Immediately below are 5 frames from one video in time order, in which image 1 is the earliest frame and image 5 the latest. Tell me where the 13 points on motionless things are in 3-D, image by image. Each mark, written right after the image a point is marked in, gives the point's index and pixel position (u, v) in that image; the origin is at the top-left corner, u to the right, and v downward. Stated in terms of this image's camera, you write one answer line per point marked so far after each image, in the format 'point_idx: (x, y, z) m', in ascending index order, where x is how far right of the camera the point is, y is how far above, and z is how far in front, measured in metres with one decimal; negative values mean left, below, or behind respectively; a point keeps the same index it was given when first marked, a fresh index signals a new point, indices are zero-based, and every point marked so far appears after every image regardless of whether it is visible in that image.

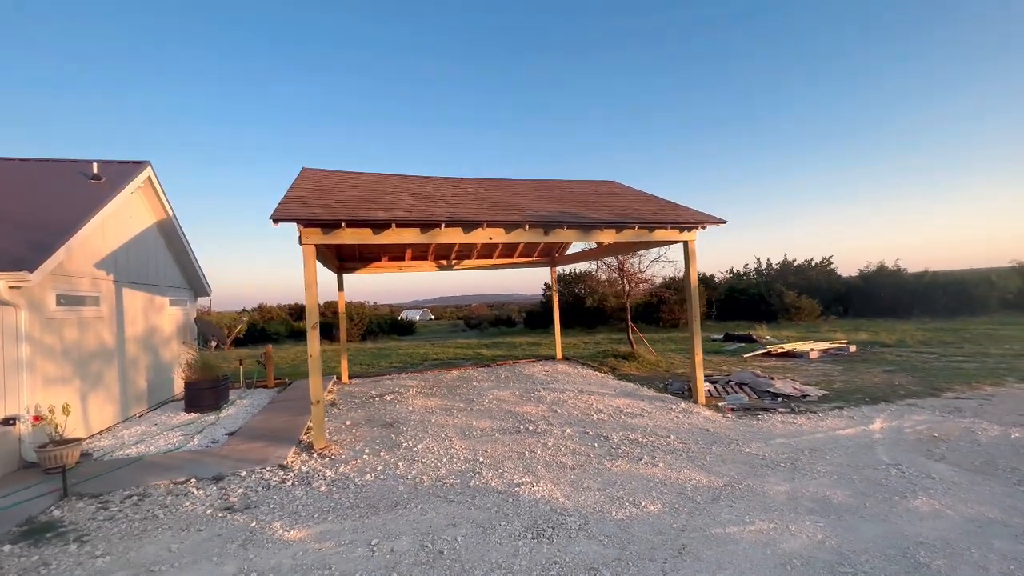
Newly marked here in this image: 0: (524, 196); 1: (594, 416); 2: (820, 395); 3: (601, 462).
0: (+0.2, +1.4, +7.0) m
1: (+1.1, -1.8, +6.2) m
2: (+5.1, -1.7, +7.4) m
3: (+0.9, -1.8, +4.6) m
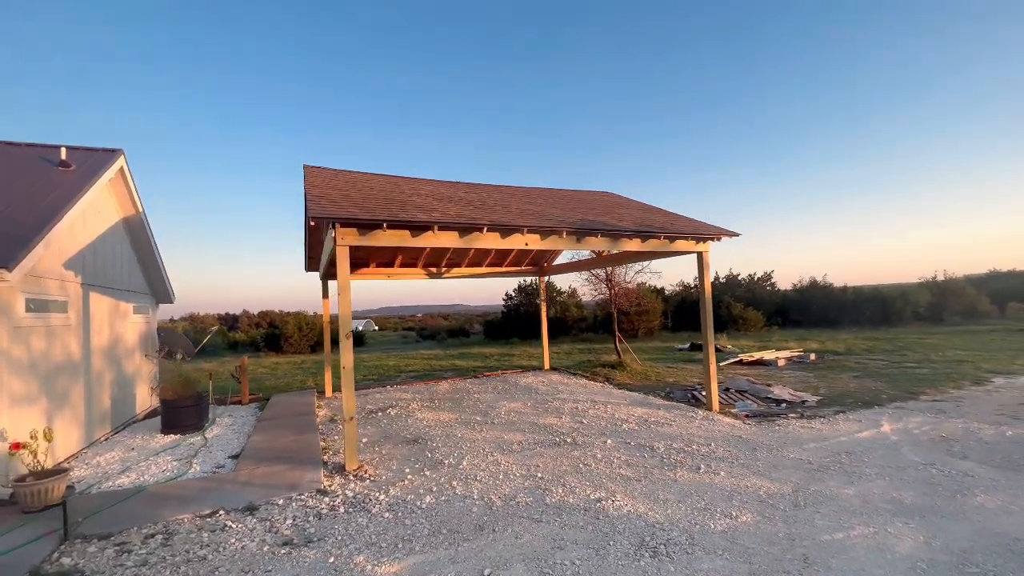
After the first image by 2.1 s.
0: (+0.5, +1.3, +6.9) m
1: (+1.5, -1.9, +6.1) m
2: (+5.3, -1.9, +7.8) m
3: (+1.5, -1.8, +4.5) m
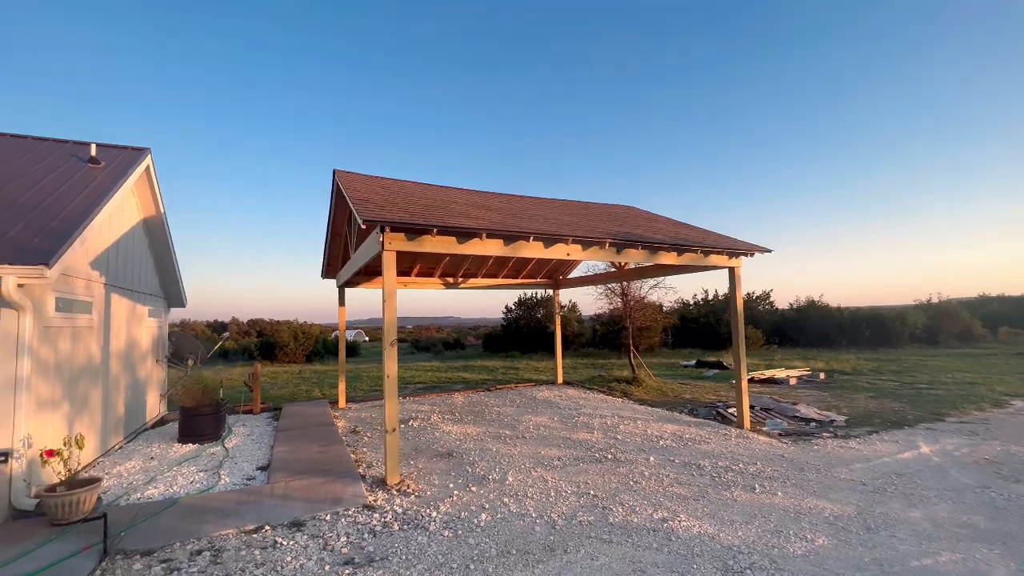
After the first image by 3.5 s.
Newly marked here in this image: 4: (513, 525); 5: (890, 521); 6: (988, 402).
0: (+1.0, +1.1, +6.8) m
1: (+2.0, -2.1, +6.0) m
2: (+5.7, -2.3, +7.7) m
3: (+2.0, -2.0, +4.4) m
4: (0.0, -1.9, +3.6) m
5: (+3.2, -2.0, +3.8) m
6: (+9.9, -2.4, +9.3) m
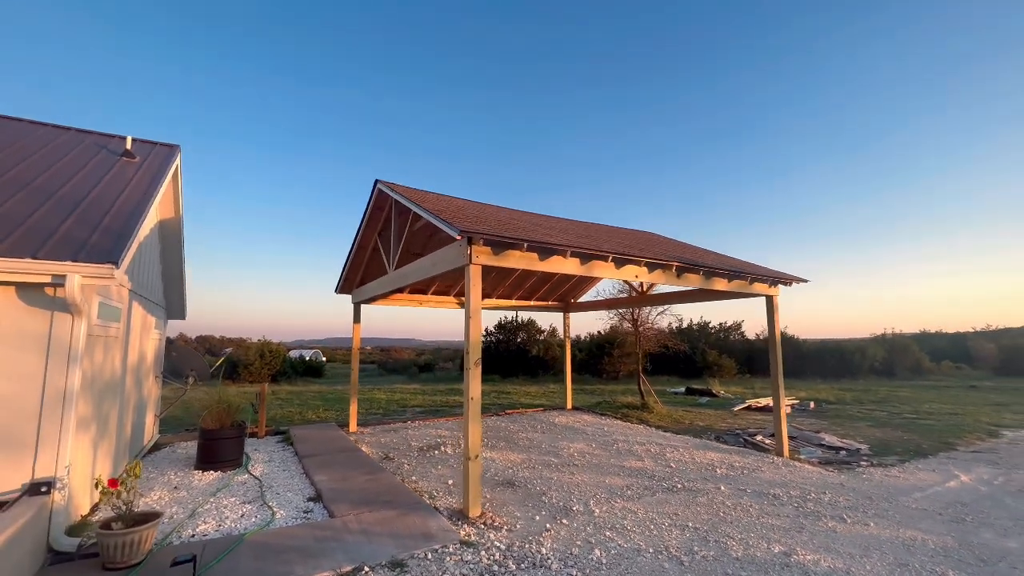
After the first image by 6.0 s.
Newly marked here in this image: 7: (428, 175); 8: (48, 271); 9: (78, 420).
0: (+1.7, +0.8, +6.8) m
1: (+2.7, -2.4, +5.9) m
2: (+6.2, -2.8, +7.9) m
3: (+2.9, -2.2, +4.3) m
4: (+0.9, -2.0, +3.3) m
5: (+4.1, -2.2, +3.8) m
6: (+10.2, -3.2, +9.8) m
7: (-2.1, +3.1, +12.6) m
8: (-3.2, +0.1, +3.1) m
9: (-3.6, -1.1, +3.7) m
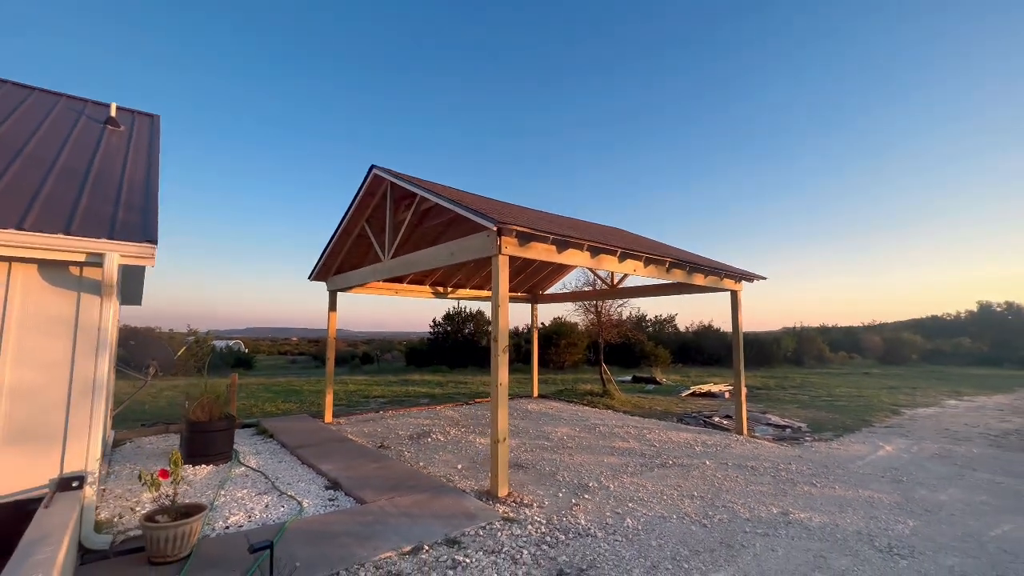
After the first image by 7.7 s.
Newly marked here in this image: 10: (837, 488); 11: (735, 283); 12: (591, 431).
0: (+1.7, +0.9, +7.2) m
1: (+2.7, -2.3, +6.5) m
2: (+5.9, -2.8, +9.0) m
3: (+3.1, -2.2, +4.9) m
4: (+1.3, -2.0, +3.7) m
5: (+4.3, -2.2, +4.6) m
6: (+9.6, -3.1, +11.5) m
7: (-2.9, +3.4, +12.4) m
8: (-2.7, +0.2, +2.9) m
9: (-3.2, -0.9, +3.4) m
10: (+3.6, -2.2, +4.9) m
11: (+3.8, +0.1, +7.8) m
12: (+1.3, -2.4, +7.6) m
